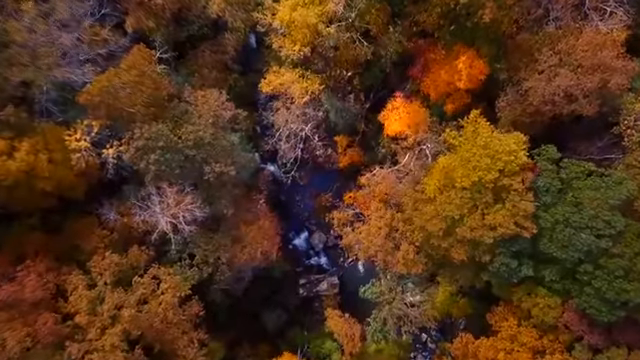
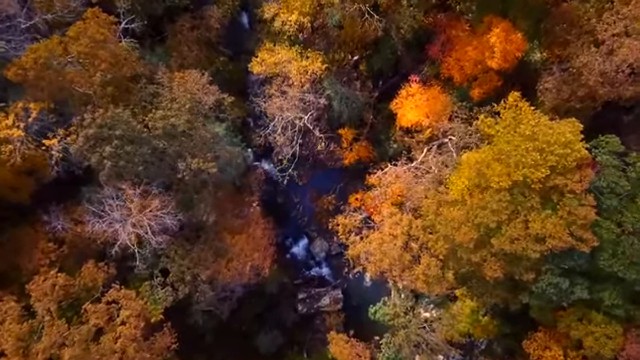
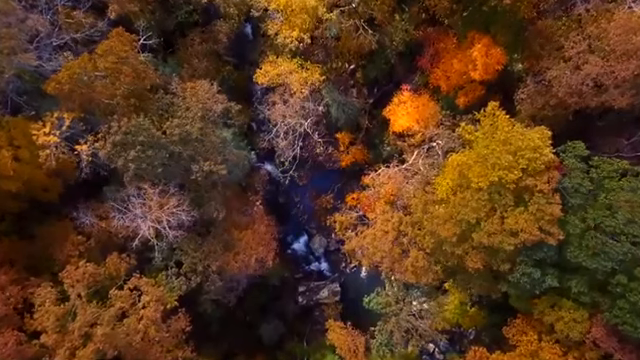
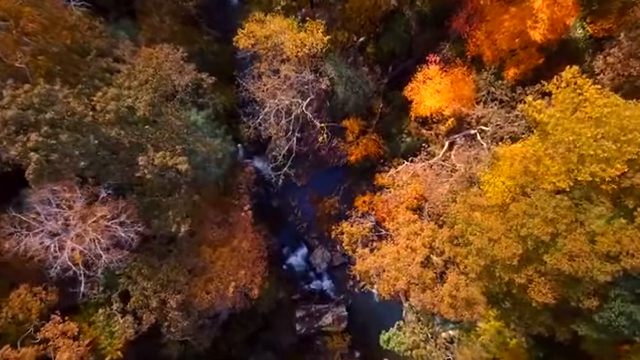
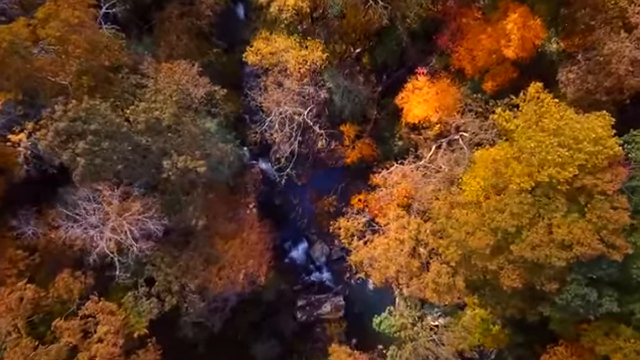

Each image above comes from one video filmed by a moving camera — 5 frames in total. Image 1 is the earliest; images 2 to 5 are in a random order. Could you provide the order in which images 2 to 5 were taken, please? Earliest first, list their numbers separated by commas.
3, 2, 5, 4
